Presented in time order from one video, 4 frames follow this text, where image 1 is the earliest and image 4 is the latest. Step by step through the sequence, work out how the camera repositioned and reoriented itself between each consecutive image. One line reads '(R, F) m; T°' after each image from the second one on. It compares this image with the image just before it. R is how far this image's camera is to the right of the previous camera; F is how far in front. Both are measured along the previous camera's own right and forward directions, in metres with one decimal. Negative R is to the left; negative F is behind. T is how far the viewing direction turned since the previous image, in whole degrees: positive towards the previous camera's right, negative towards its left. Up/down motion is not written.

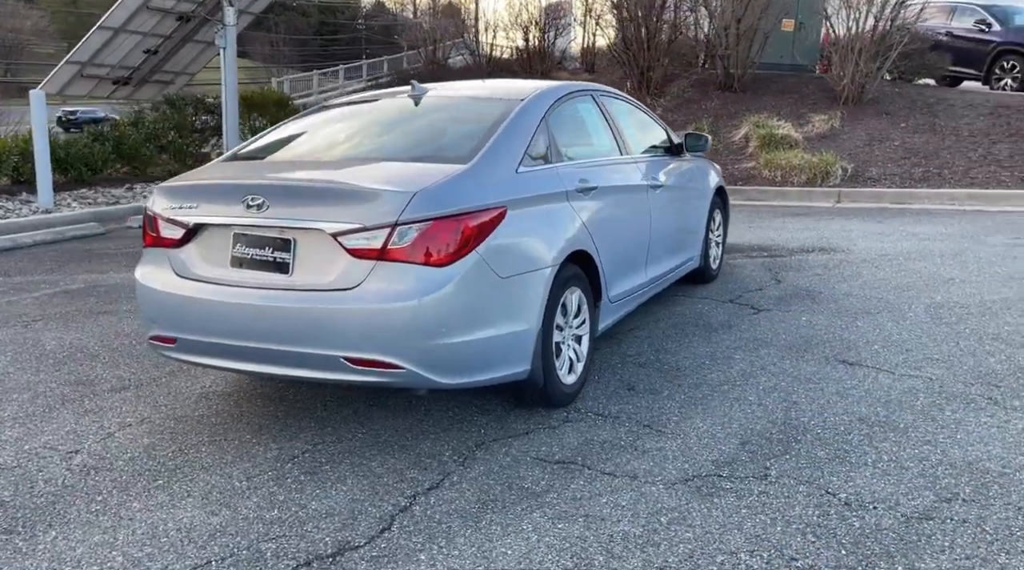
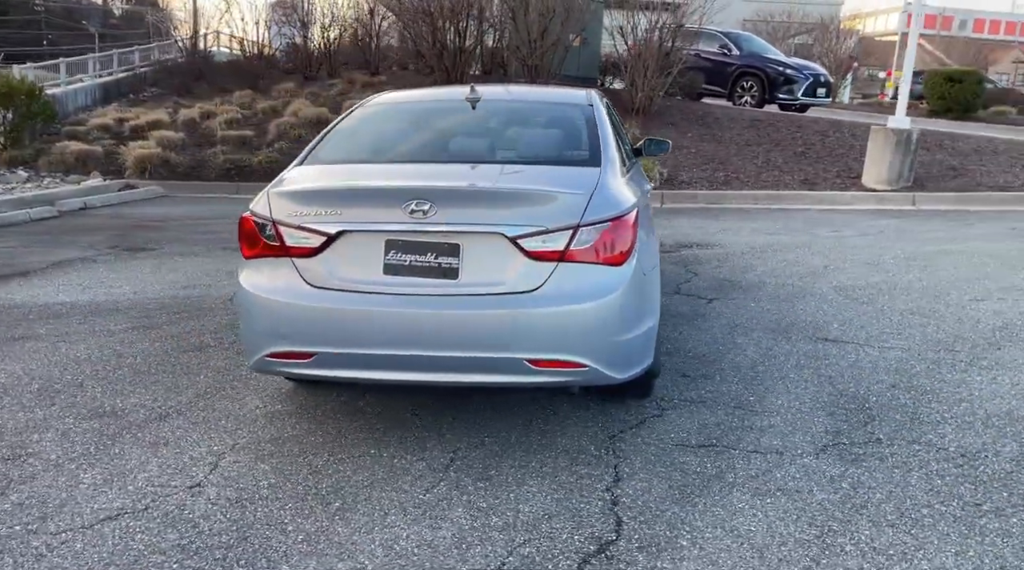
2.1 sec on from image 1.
(-1.5, +0.1) m; +16°
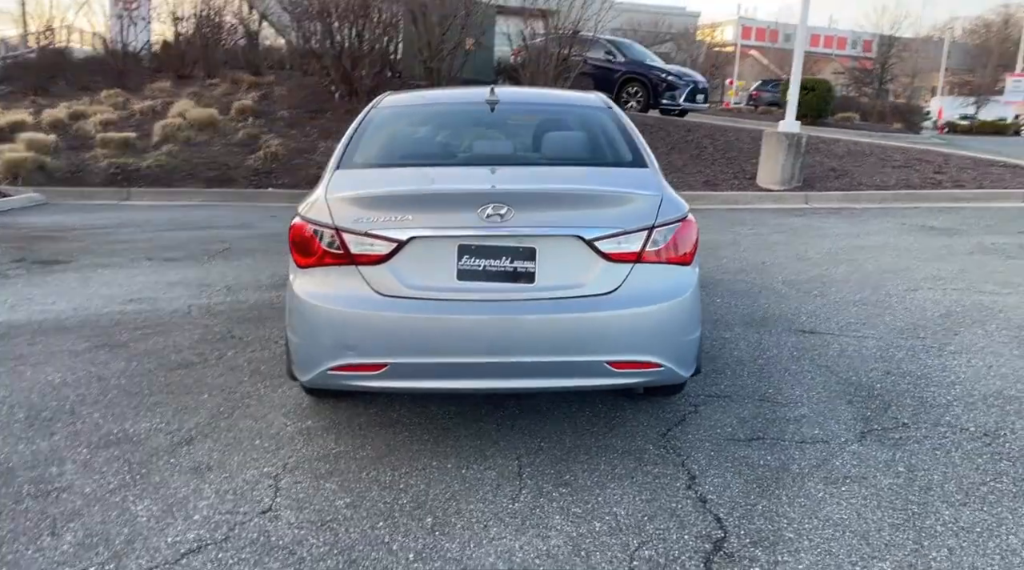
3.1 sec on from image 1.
(-0.7, +0.1) m; +8°
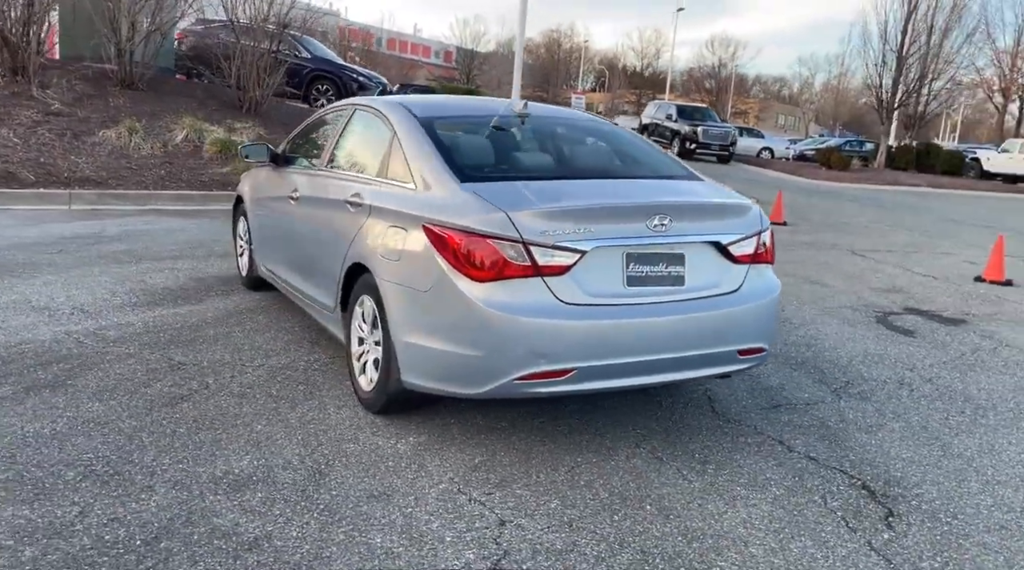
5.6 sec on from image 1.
(-1.9, +0.2) m; +24°
